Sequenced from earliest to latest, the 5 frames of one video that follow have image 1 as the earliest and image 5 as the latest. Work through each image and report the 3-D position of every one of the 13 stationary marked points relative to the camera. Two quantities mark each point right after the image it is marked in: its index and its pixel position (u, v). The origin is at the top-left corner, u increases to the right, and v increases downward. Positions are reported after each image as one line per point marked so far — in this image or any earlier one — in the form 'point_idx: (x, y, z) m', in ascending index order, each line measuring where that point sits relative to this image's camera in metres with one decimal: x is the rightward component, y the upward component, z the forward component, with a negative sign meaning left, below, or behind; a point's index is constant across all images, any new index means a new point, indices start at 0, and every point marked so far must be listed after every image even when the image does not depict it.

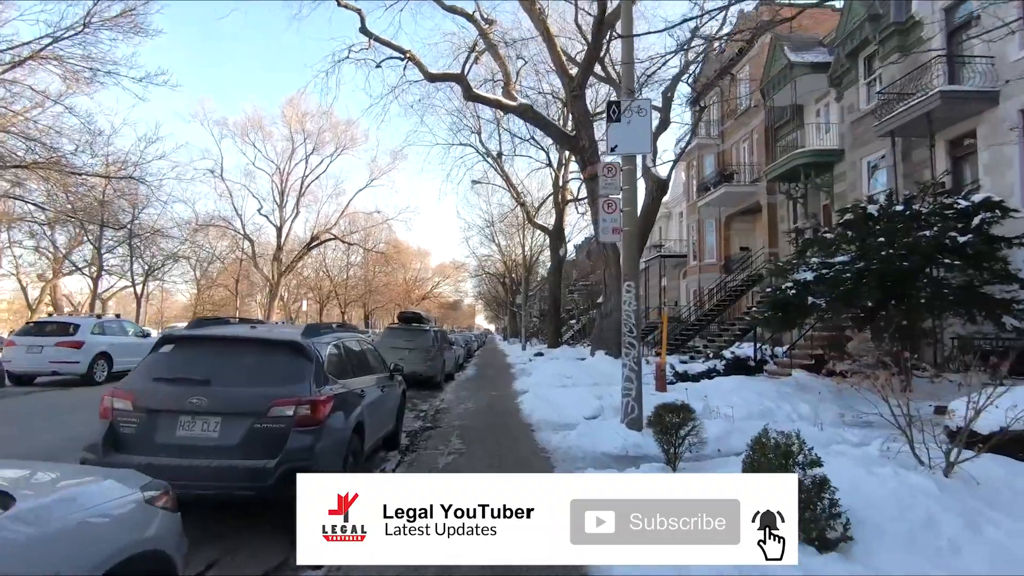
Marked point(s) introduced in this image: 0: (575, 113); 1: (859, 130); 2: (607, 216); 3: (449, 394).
0: (+2.1, +5.7, +17.1) m
1: (+11.7, +5.3, +17.9) m
2: (+1.4, +1.1, +7.8) m
3: (-1.6, -2.8, +13.8) m
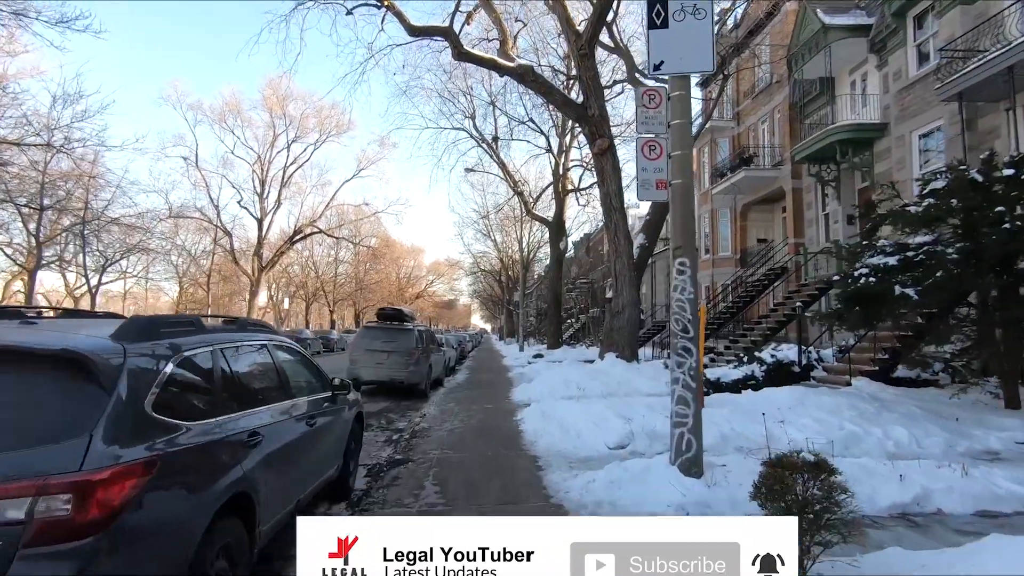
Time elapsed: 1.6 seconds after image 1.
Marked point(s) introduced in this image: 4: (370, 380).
0: (+2.0, +5.9, +14.8) m
1: (+11.6, +5.5, +15.6) m
2: (+1.4, +1.3, +5.4) m
3: (-1.7, -2.6, +11.3) m
4: (-3.6, -2.3, +13.5) m
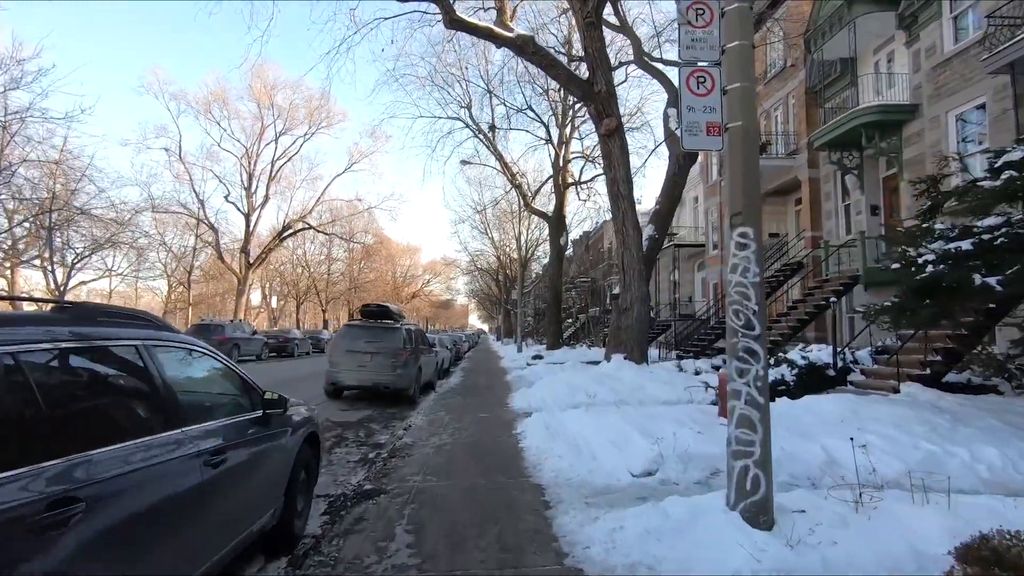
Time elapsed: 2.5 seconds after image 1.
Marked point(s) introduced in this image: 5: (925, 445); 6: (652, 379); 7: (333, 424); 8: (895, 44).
0: (+2.0, +6.1, +13.4) m
1: (+11.5, +5.6, +14.3) m
2: (+1.4, +1.4, +4.1) m
3: (-1.7, -2.4, +9.9) m
4: (-3.7, -2.2, +12.1) m
5: (+4.6, -1.7, +6.0) m
6: (+3.0, -1.9, +11.4) m
7: (-3.3, -2.5, +9.8) m
8: (+12.0, +7.6, +16.6) m
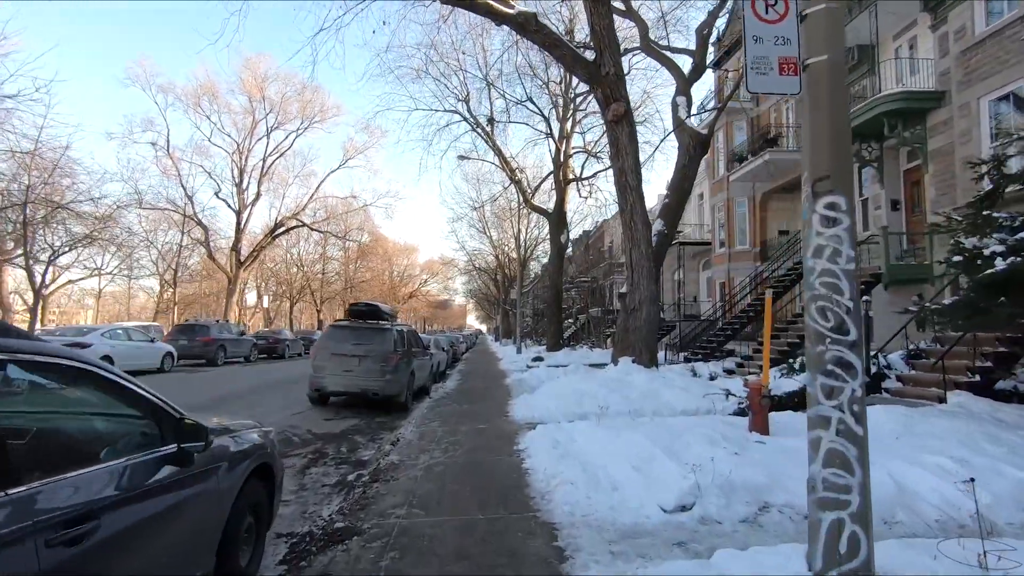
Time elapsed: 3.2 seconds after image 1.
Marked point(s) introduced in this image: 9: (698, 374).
0: (+2.0, +6.1, +12.4) m
1: (+11.6, +5.7, +13.3) m
2: (+1.4, +1.5, +3.1) m
3: (-1.7, -2.4, +8.9) m
4: (-3.7, -2.2, +11.1) m
5: (+4.7, -1.7, +5.0) m
6: (+3.0, -1.9, +10.4) m
7: (-3.3, -2.4, +8.8) m
8: (+12.0, +7.6, +15.6) m
9: (+4.6, -2.1, +13.1) m
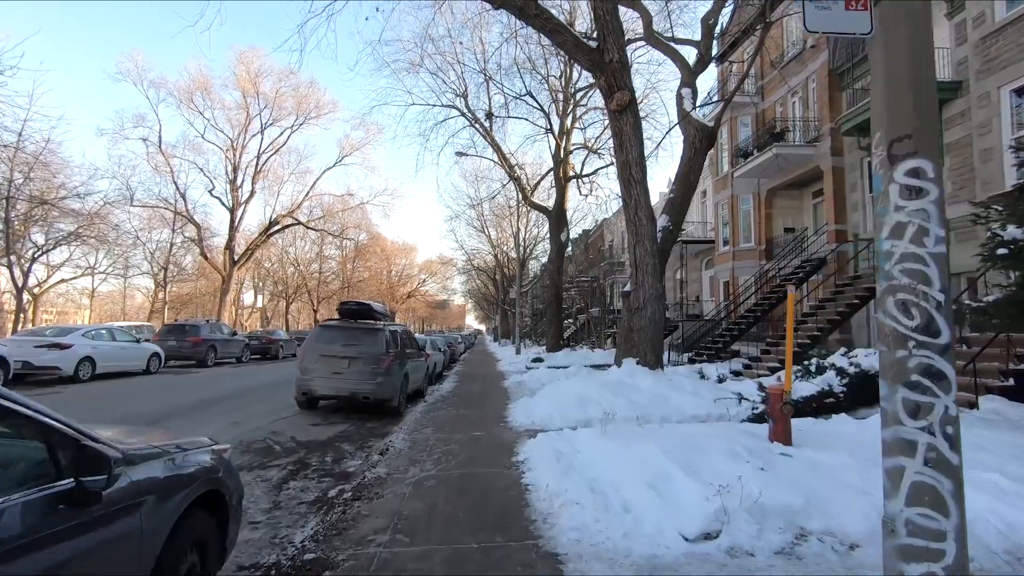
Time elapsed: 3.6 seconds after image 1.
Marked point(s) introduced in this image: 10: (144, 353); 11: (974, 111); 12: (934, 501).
0: (+1.9, +6.2, +11.8) m
1: (+11.5, +5.7, +12.7) m
2: (+1.4, +1.5, +2.5) m
3: (-1.7, -2.3, +8.3) m
4: (-3.7, -2.1, +10.5) m
5: (+4.6, -1.7, +4.4) m
6: (+3.0, -1.9, +9.8) m
7: (-3.3, -2.4, +8.1) m
8: (+11.9, +7.7, +15.1) m
9: (+4.6, -2.1, +12.5) m
10: (-12.0, -2.1, +17.3) m
11: (+11.5, +4.4, +13.2) m
12: (+1.7, -0.9, +2.1) m
